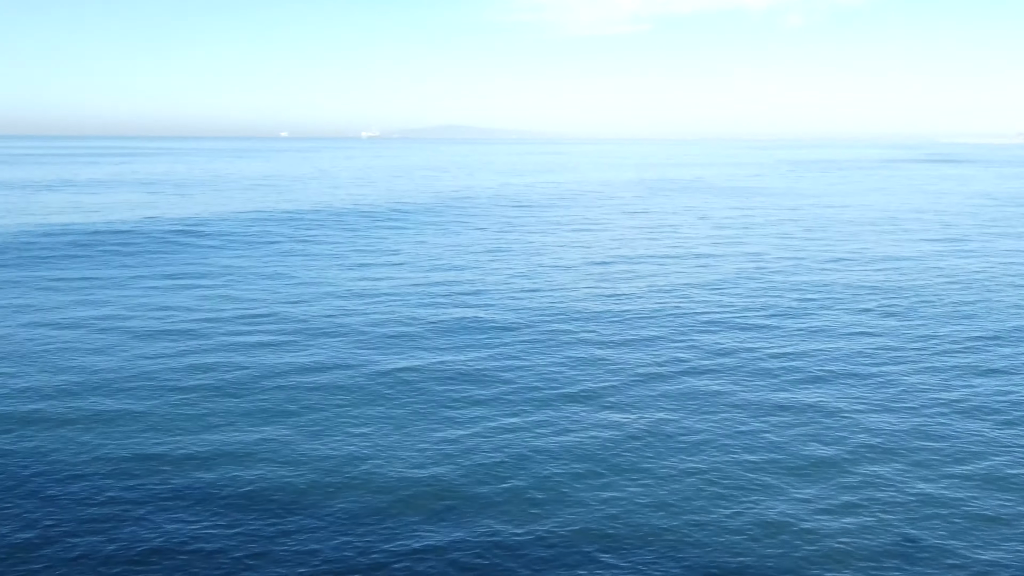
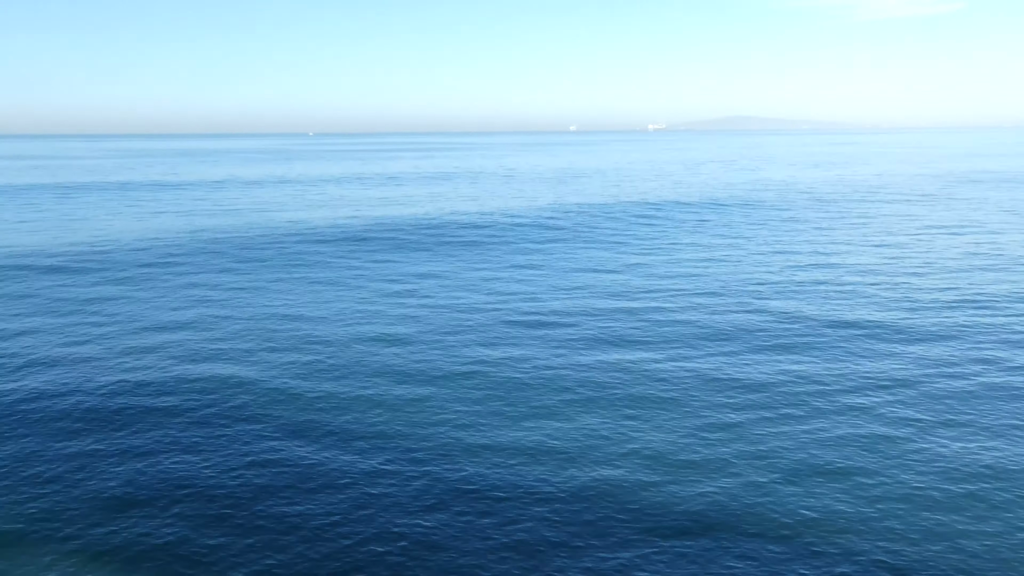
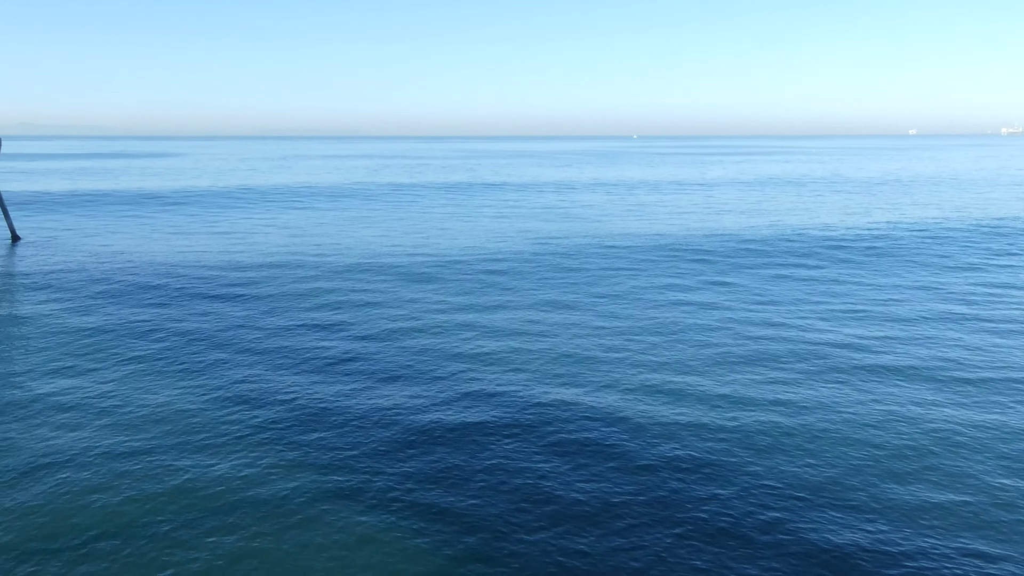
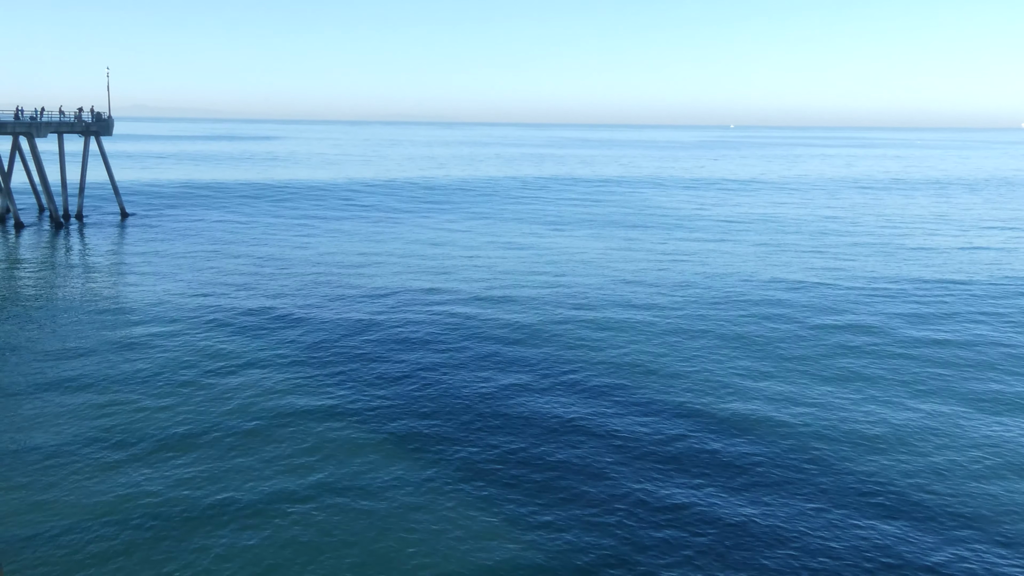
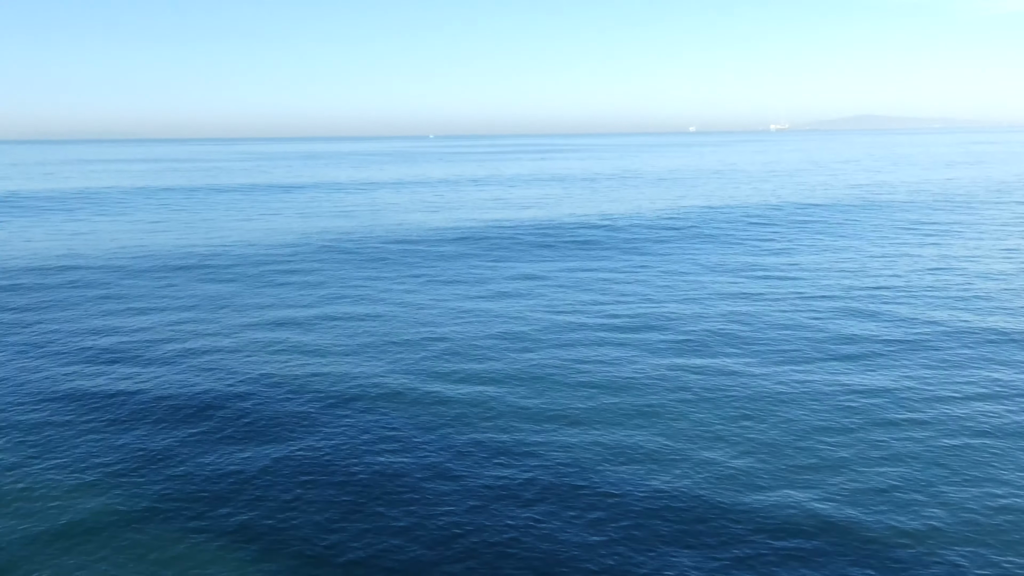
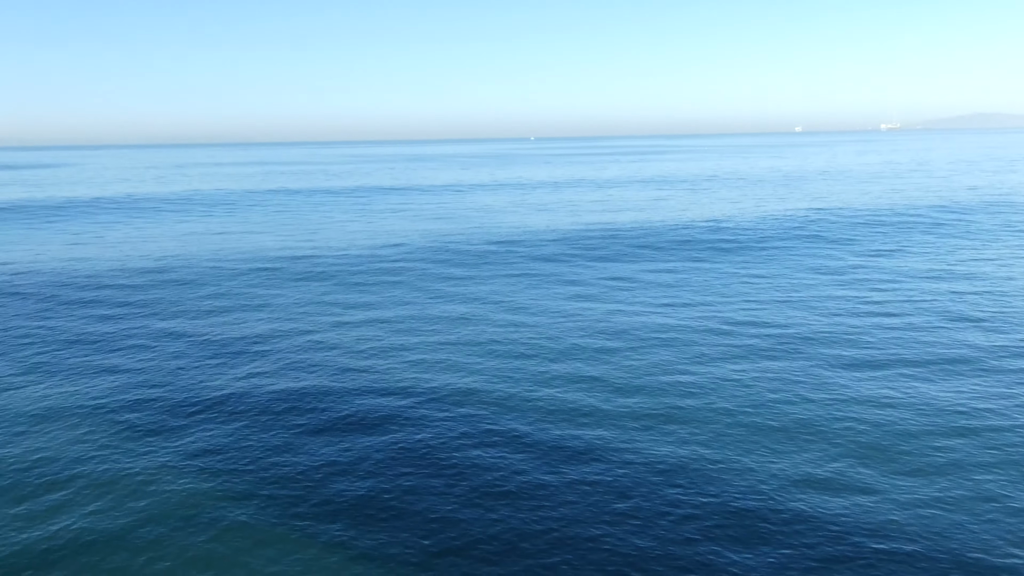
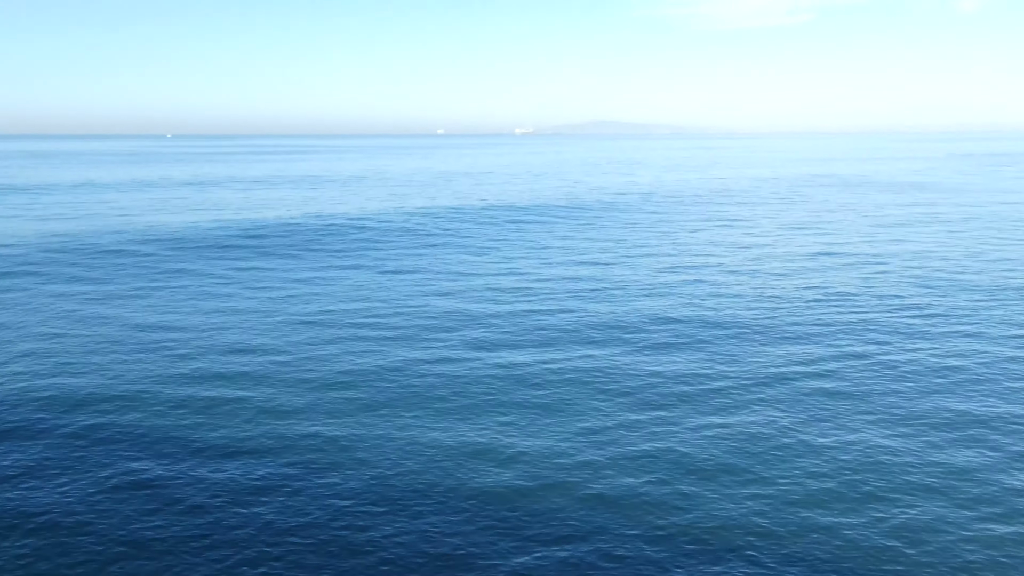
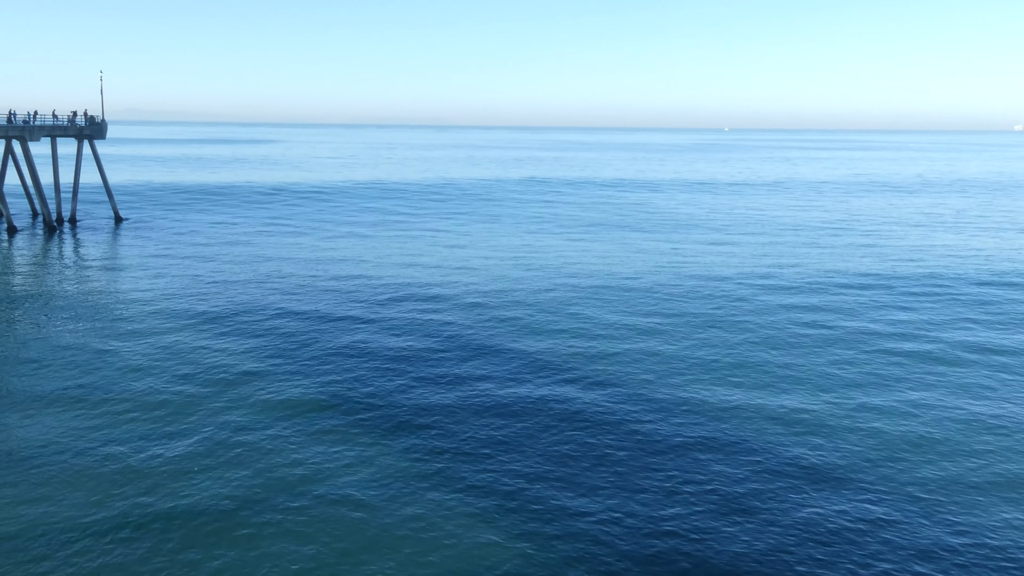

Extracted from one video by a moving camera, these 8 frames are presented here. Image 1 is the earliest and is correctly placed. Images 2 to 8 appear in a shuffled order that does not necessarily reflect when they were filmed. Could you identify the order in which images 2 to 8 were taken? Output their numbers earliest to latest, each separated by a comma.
7, 2, 5, 6, 3, 8, 4
